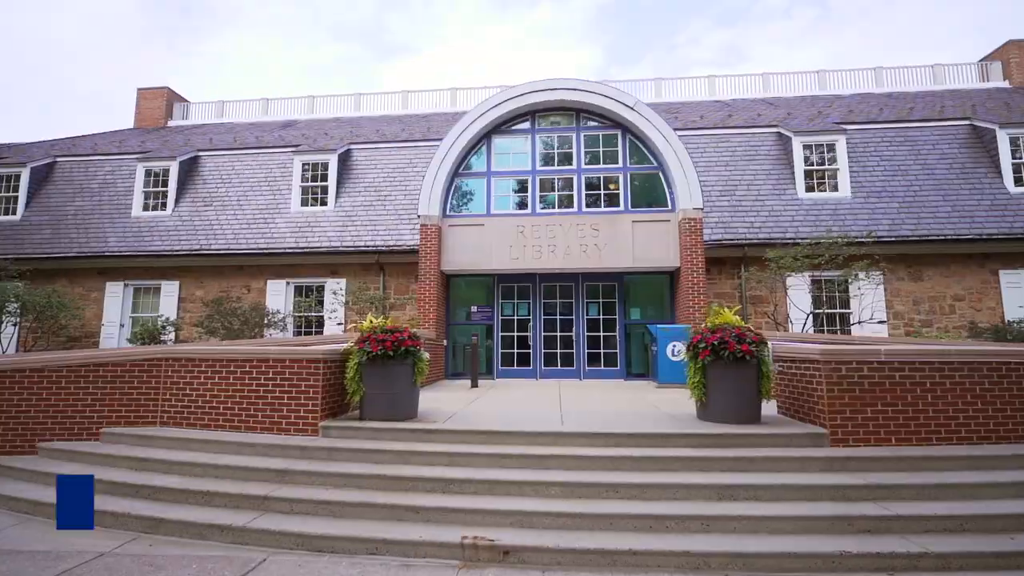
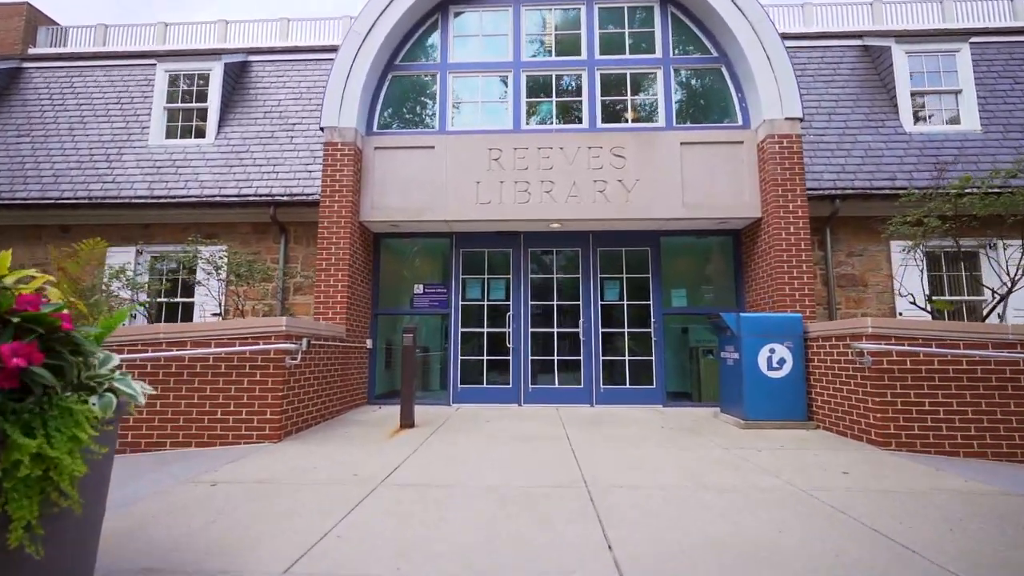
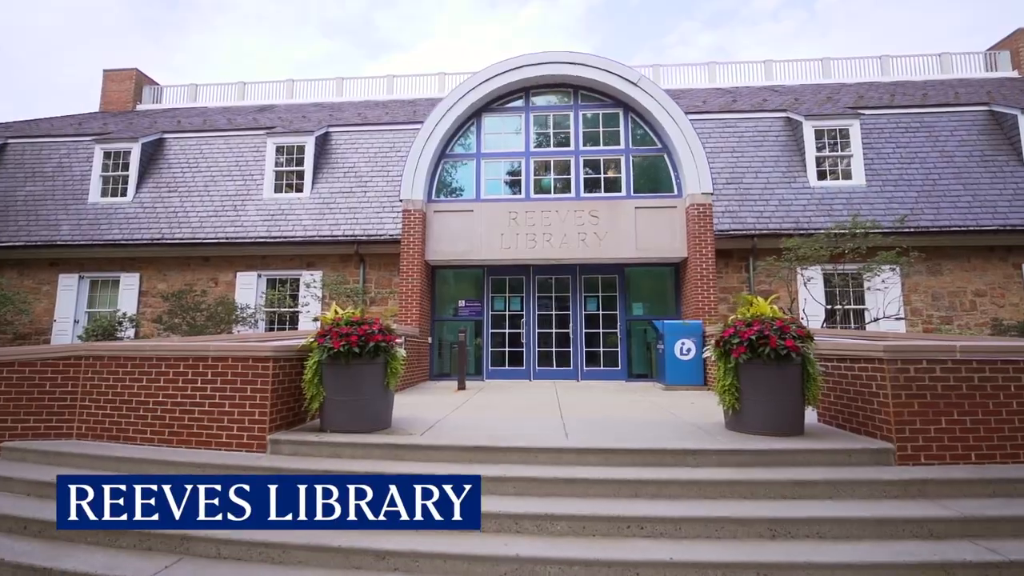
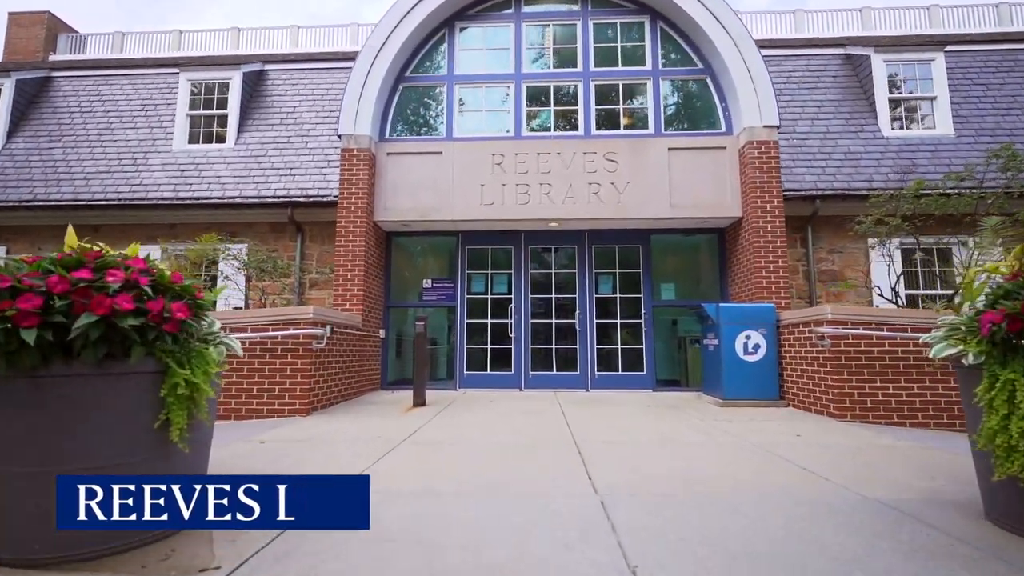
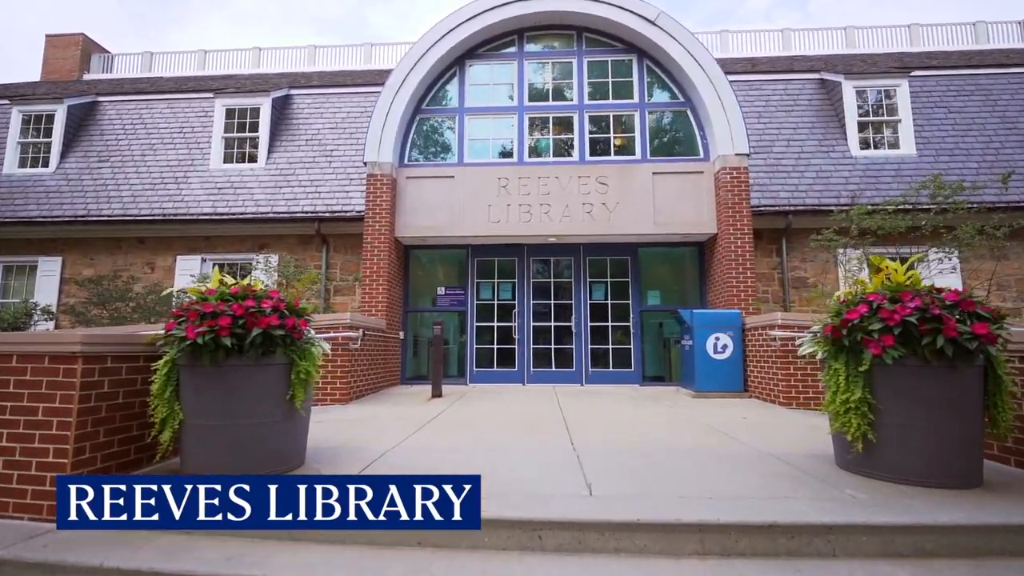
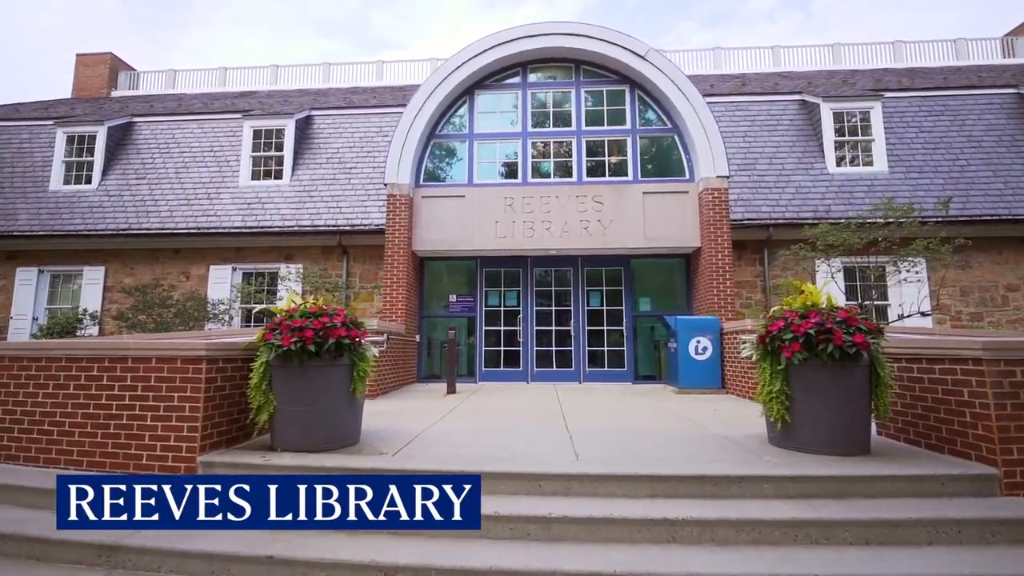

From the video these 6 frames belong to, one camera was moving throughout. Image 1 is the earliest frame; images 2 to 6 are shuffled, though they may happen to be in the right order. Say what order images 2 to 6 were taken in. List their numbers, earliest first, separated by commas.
3, 6, 5, 4, 2
